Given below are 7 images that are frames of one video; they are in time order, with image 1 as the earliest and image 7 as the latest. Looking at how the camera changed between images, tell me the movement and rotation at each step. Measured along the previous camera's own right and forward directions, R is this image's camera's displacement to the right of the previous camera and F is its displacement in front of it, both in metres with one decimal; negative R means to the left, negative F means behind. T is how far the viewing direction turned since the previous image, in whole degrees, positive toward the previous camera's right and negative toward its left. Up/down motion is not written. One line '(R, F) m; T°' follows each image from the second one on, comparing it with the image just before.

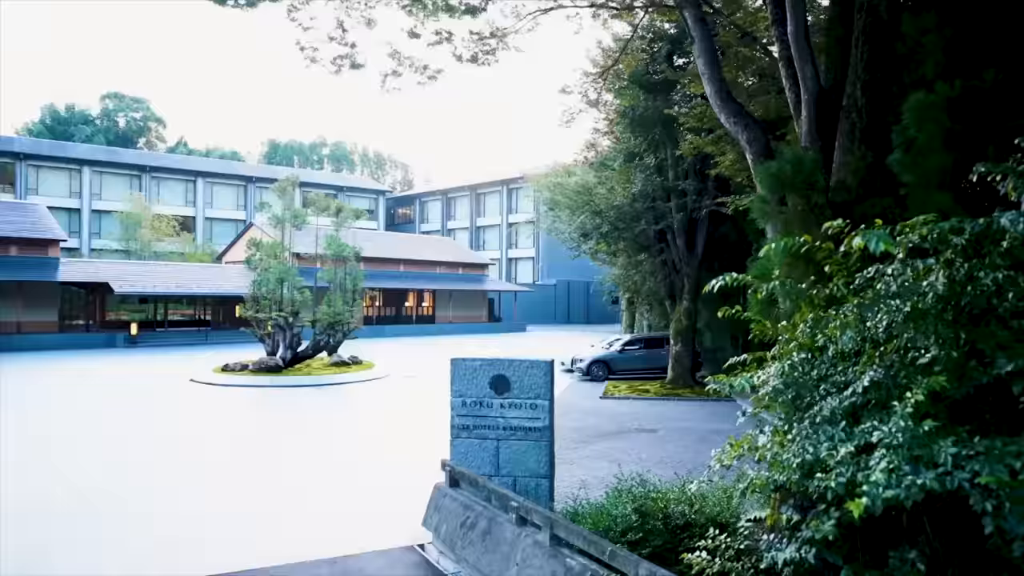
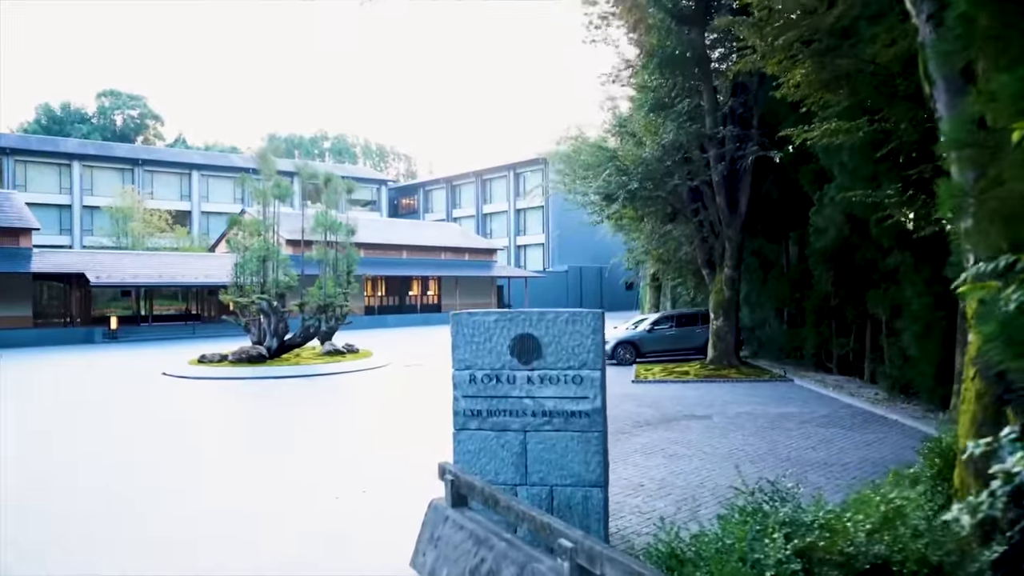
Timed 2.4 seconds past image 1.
(-0.2, +2.6) m; -1°
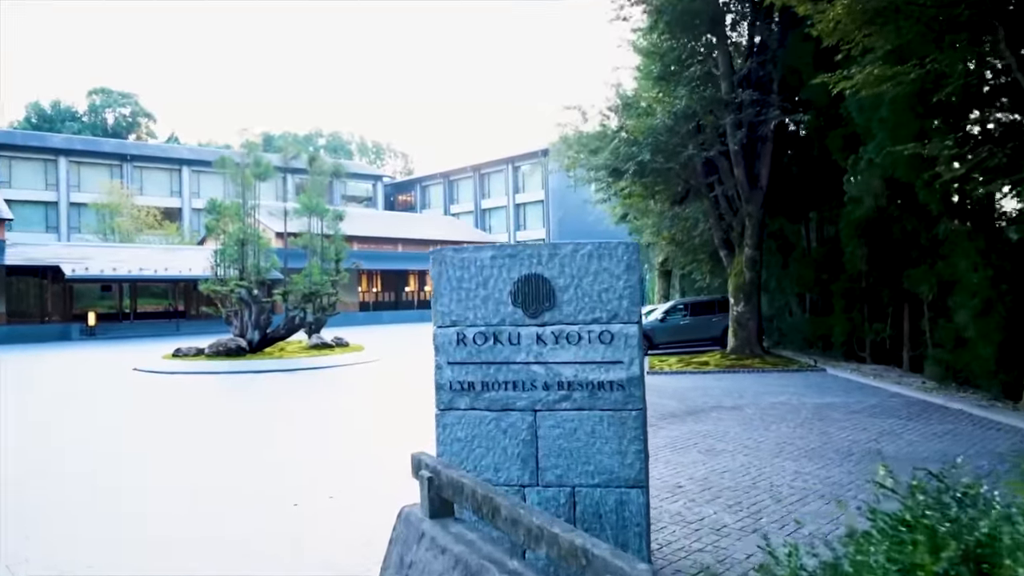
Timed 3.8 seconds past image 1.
(0.0, +1.5) m; 0°
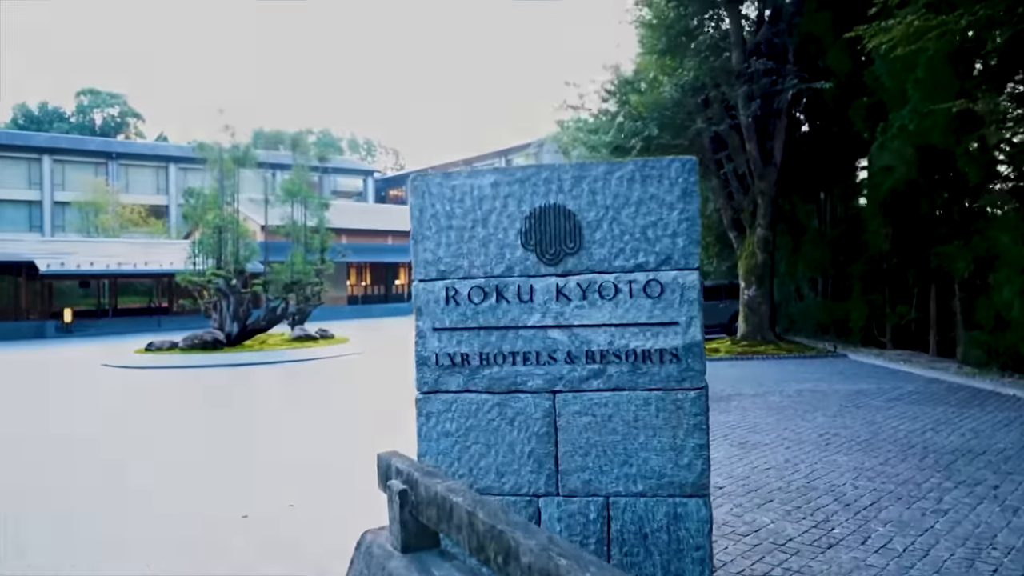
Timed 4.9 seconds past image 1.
(-0.1, +1.1) m; 0°
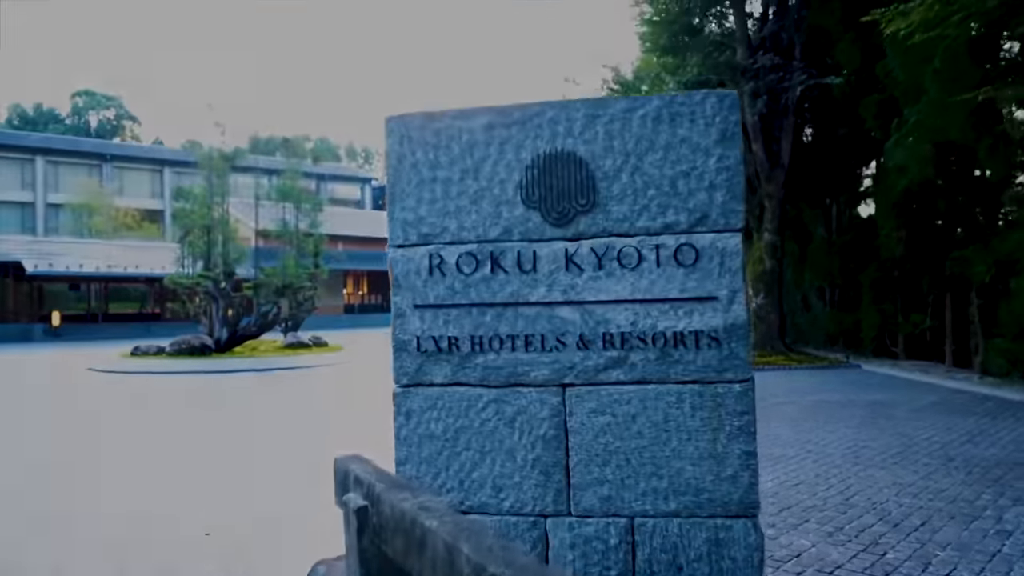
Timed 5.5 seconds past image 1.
(0.0, +0.5) m; 0°
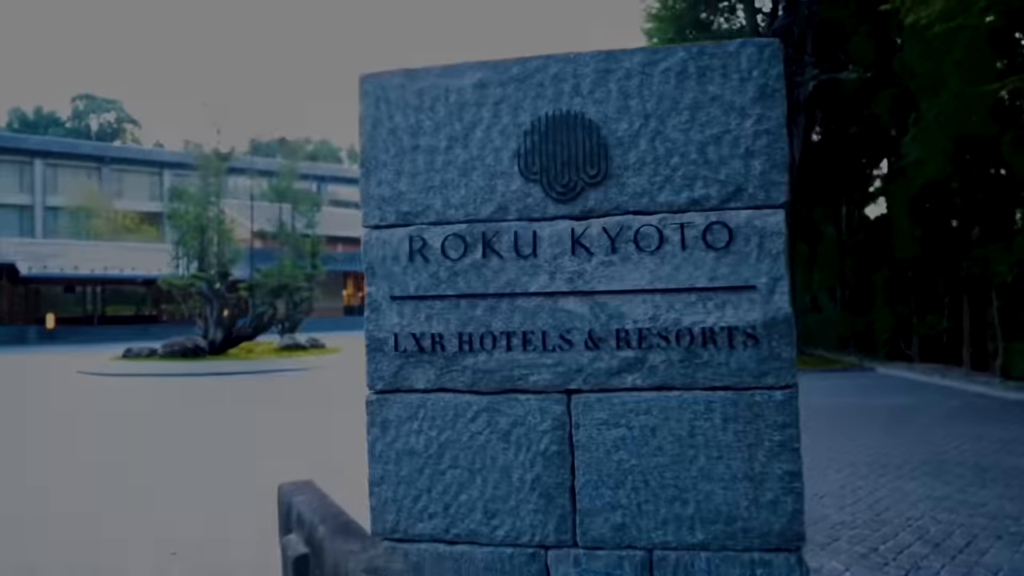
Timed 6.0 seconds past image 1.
(0.0, +0.4) m; 0°
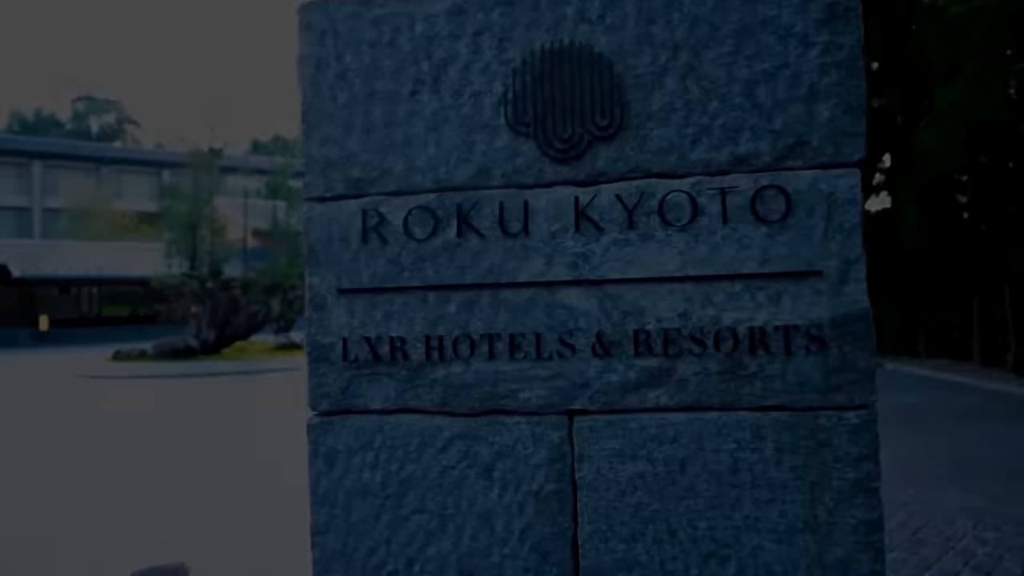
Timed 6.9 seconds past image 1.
(0.0, +0.5) m; 0°
